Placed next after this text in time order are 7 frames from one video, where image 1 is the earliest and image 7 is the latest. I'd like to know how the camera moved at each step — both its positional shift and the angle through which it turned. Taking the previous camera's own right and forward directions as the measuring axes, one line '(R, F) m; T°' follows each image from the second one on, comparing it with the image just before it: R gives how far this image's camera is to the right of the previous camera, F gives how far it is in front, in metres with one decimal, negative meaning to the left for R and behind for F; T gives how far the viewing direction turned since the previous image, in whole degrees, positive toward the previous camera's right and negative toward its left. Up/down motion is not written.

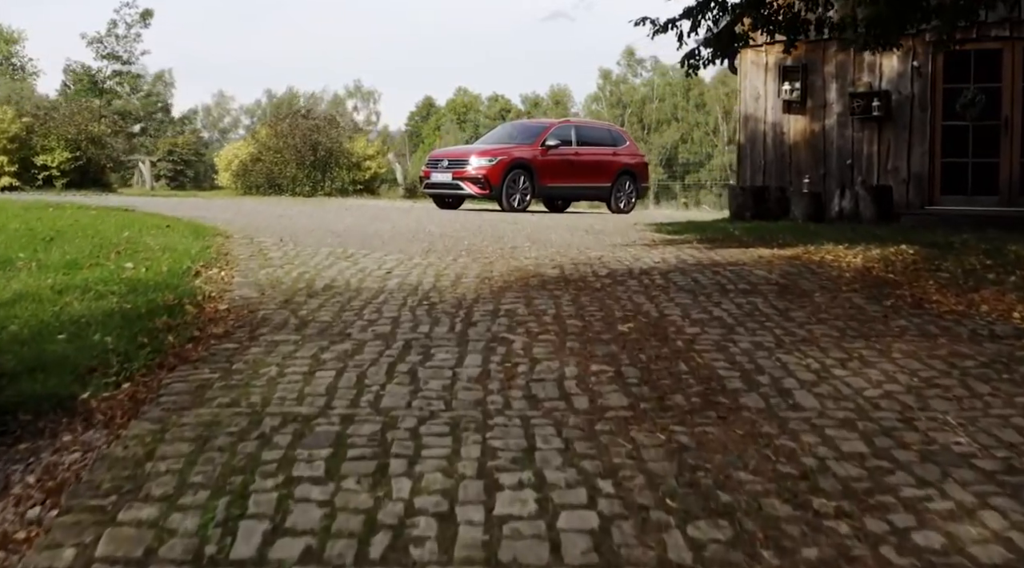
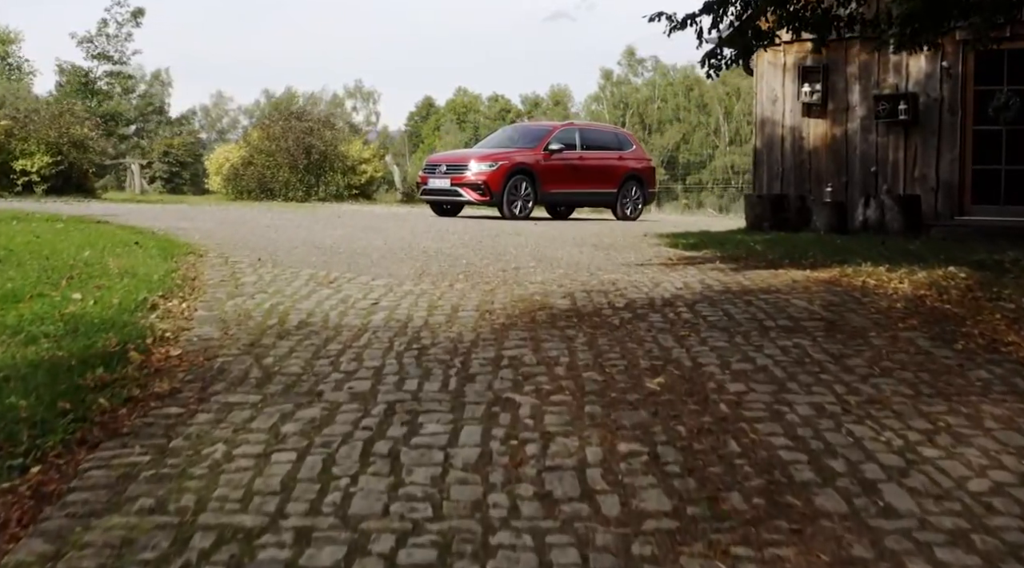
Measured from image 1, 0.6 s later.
(0.0, +0.9) m; 0°
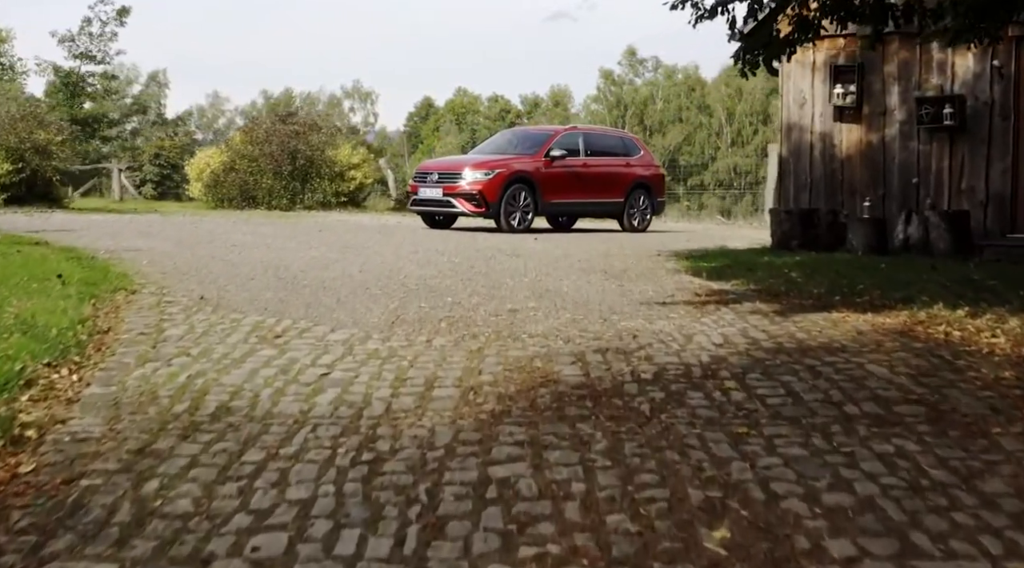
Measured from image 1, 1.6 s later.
(0.0, +1.5) m; 0°
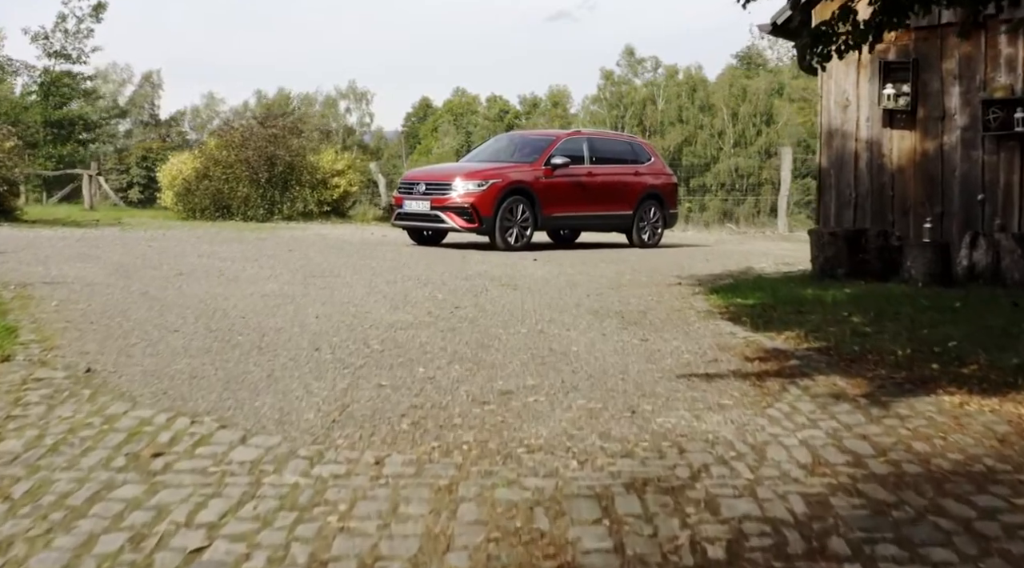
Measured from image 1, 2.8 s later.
(0.0, +1.8) m; 0°
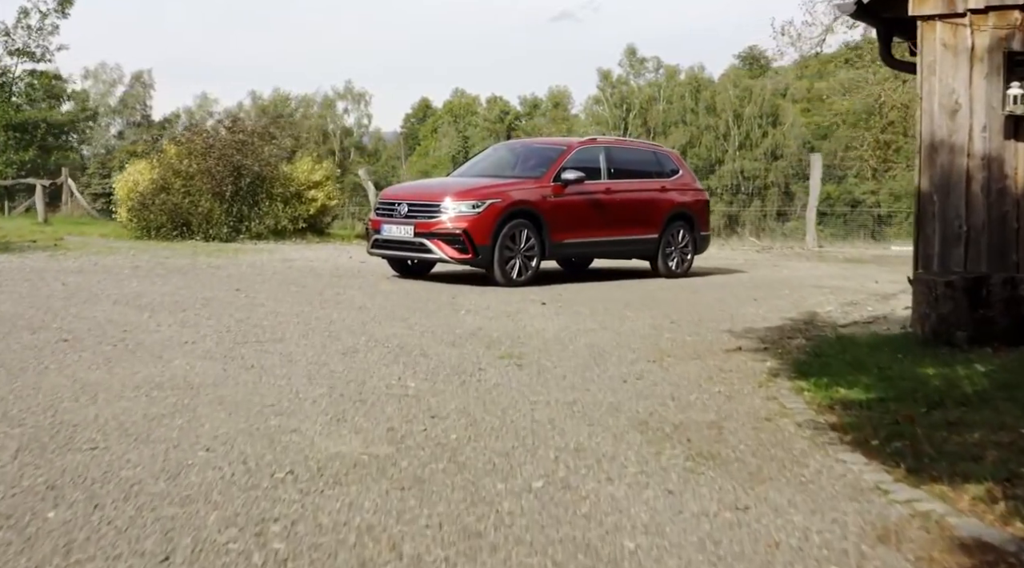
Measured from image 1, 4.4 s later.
(0.0, +2.6) m; 0°
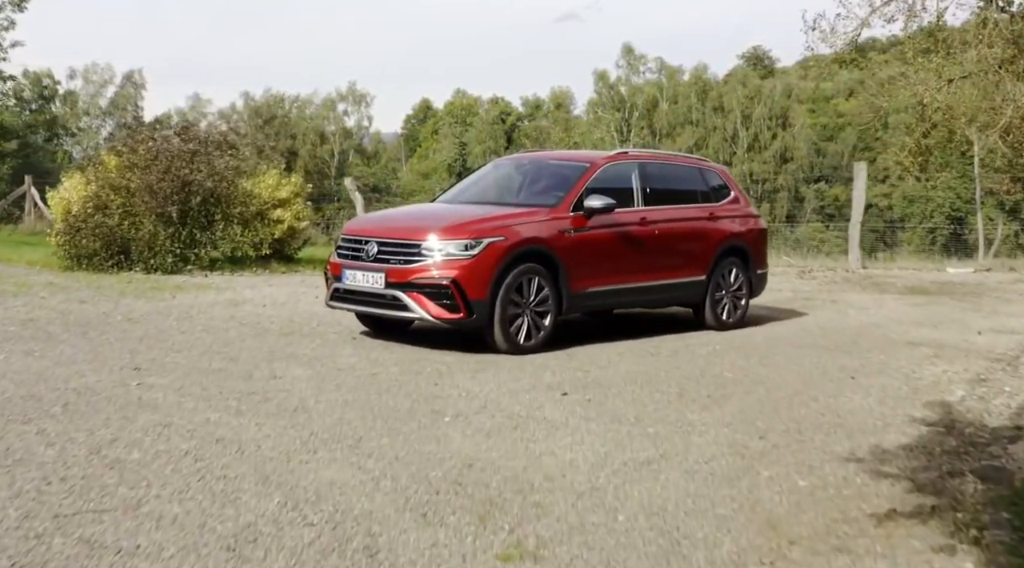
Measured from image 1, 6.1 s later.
(0.0, +3.0) m; 0°
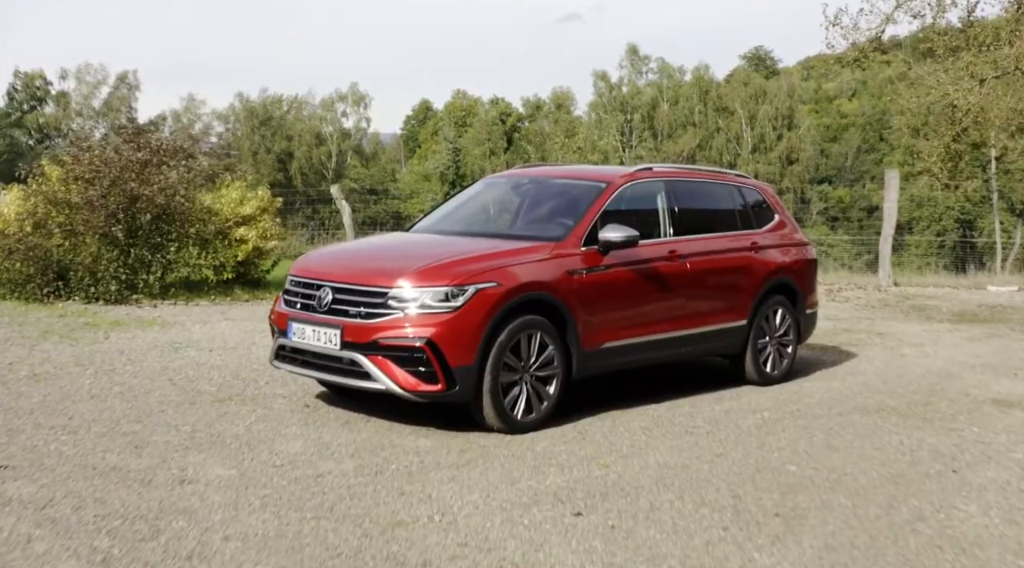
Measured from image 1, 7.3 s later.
(0.0, +2.0) m; 0°
